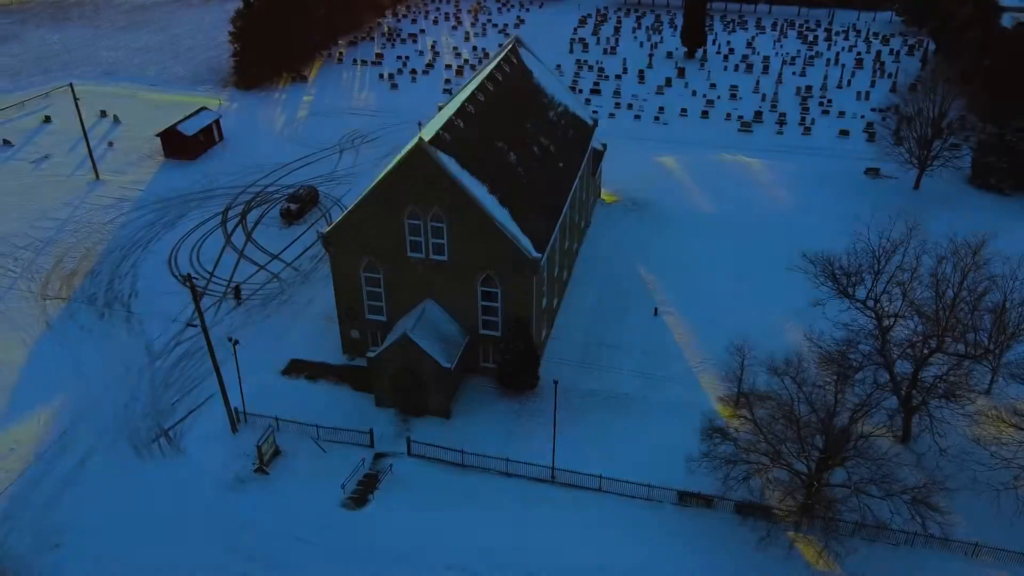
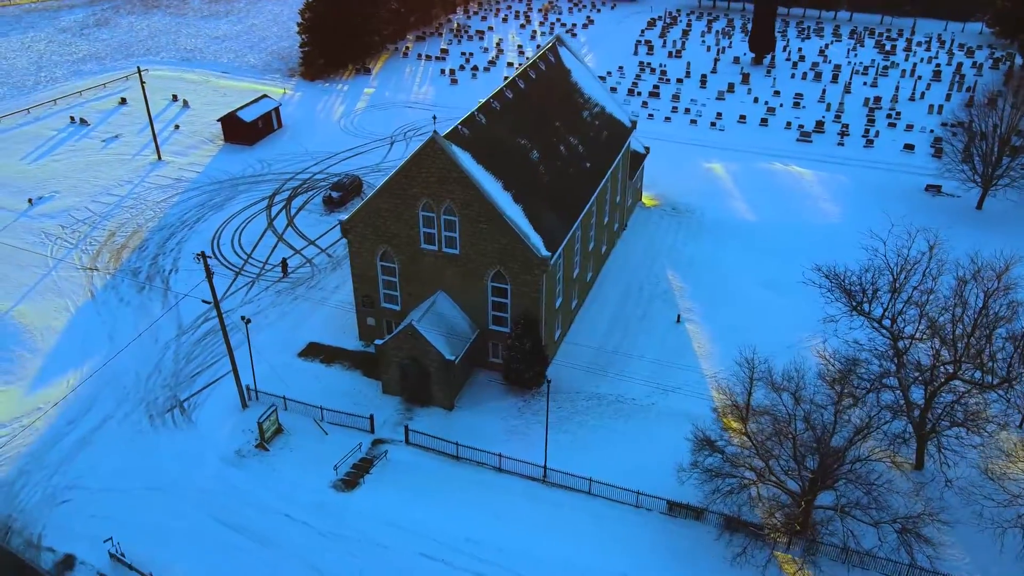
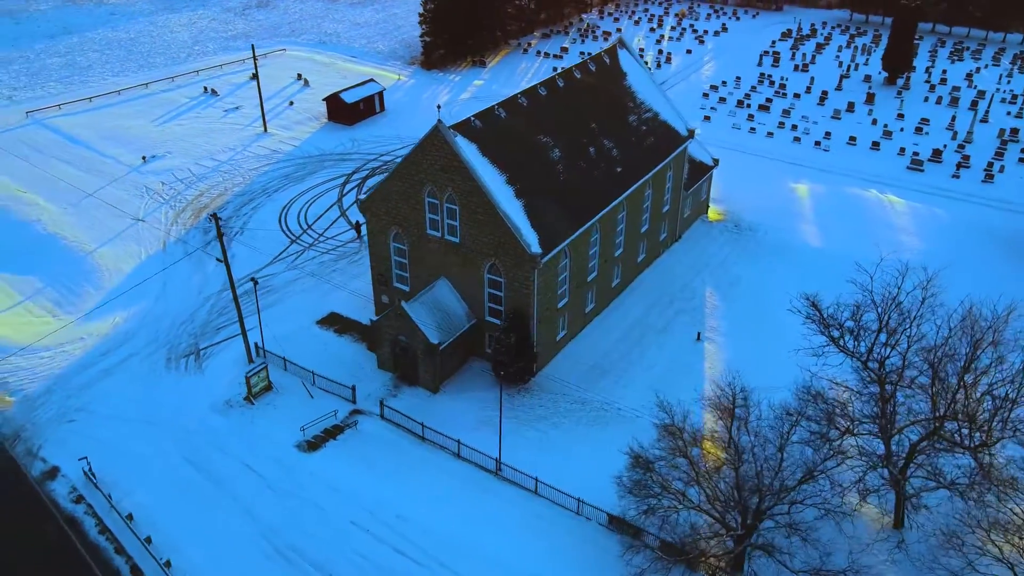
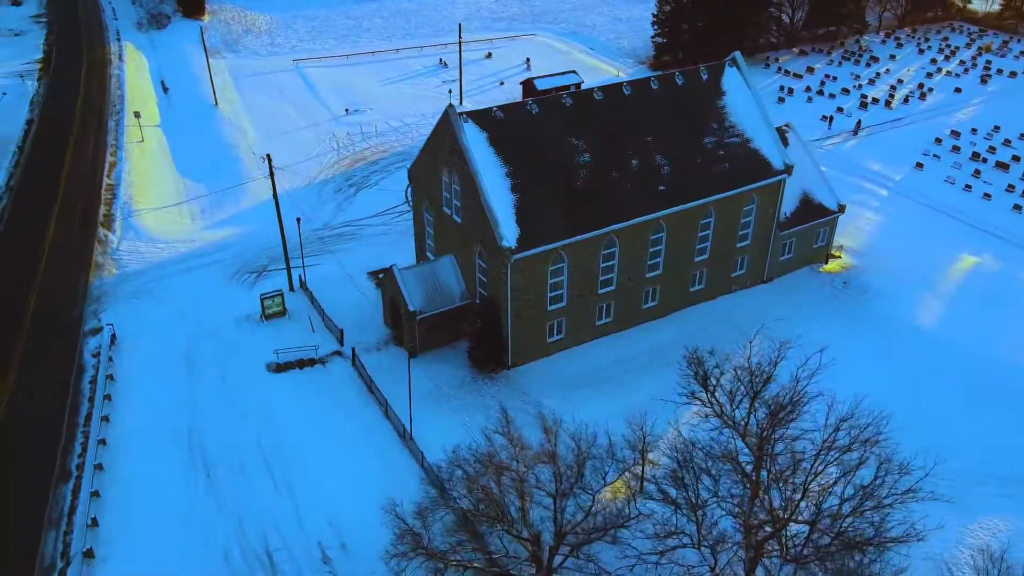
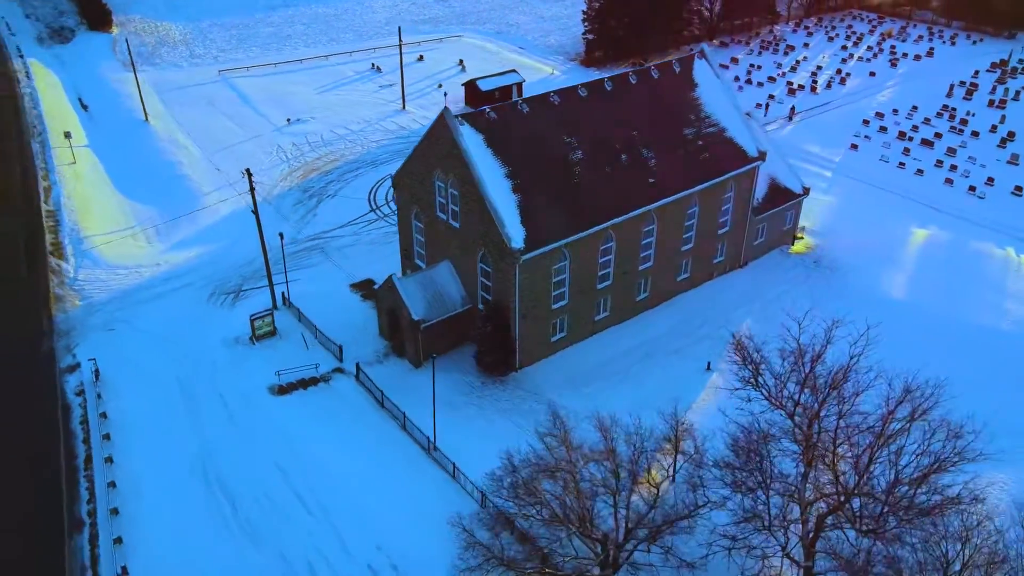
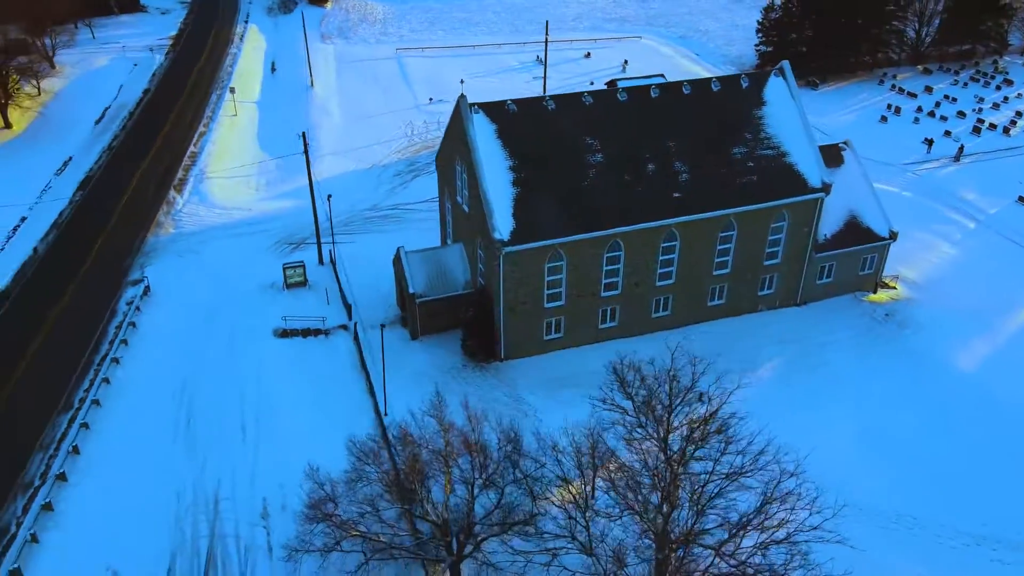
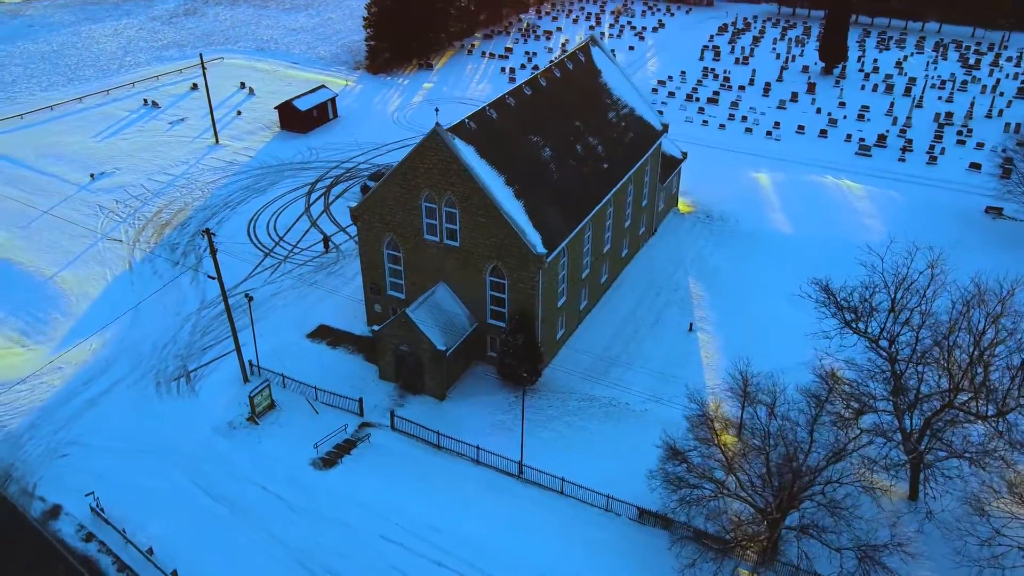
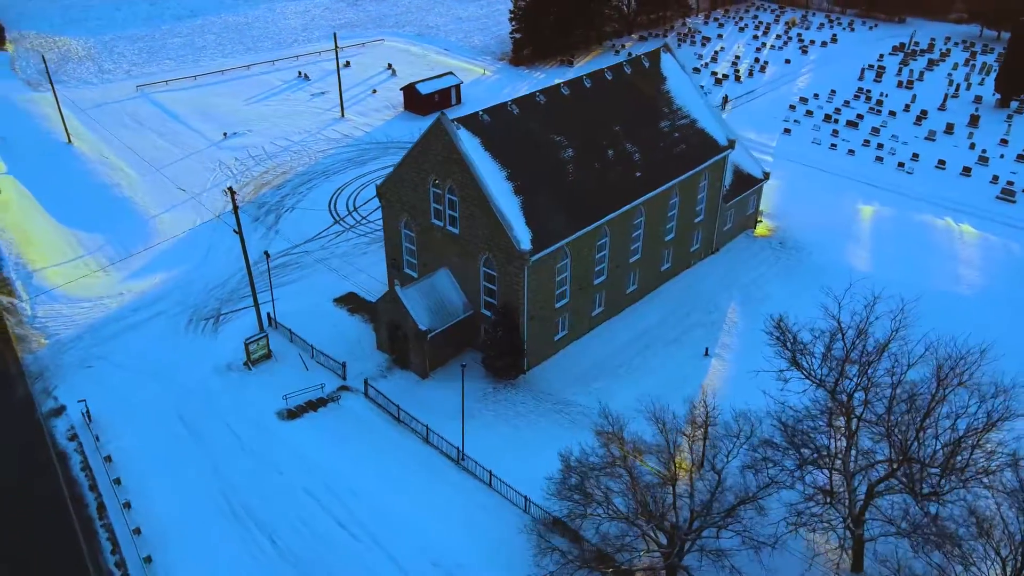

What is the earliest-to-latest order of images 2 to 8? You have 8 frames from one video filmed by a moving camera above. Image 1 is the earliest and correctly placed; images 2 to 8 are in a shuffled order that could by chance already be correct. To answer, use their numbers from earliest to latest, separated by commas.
2, 7, 3, 8, 5, 4, 6
